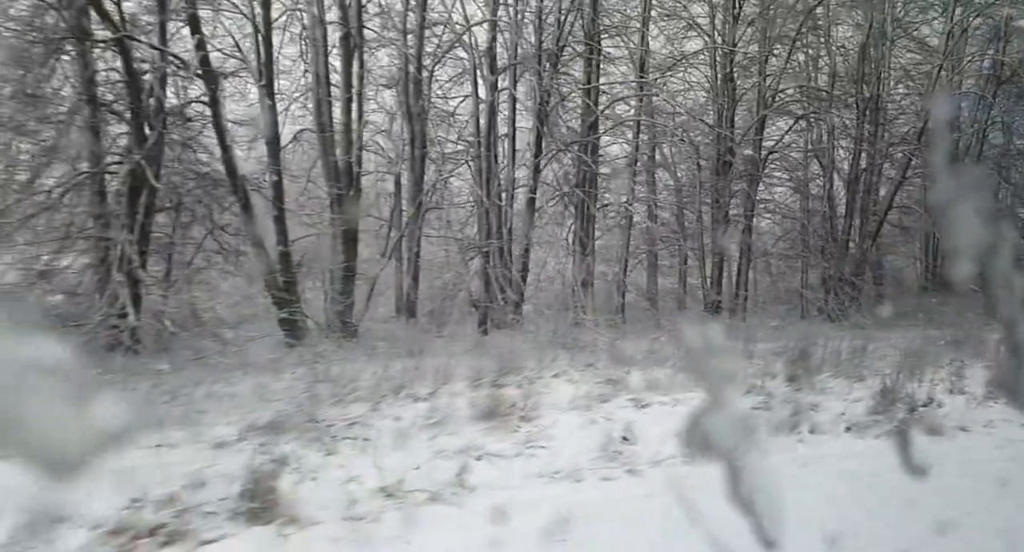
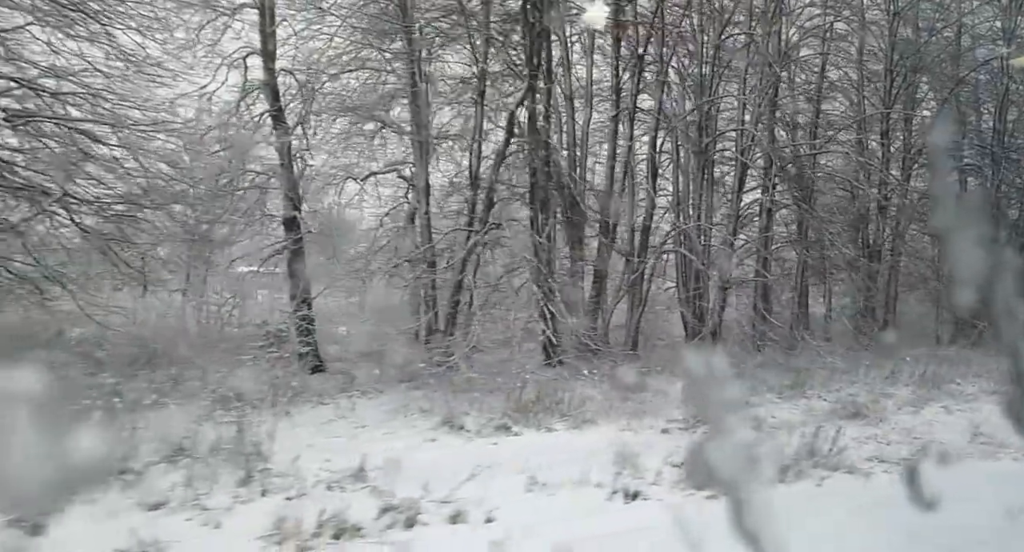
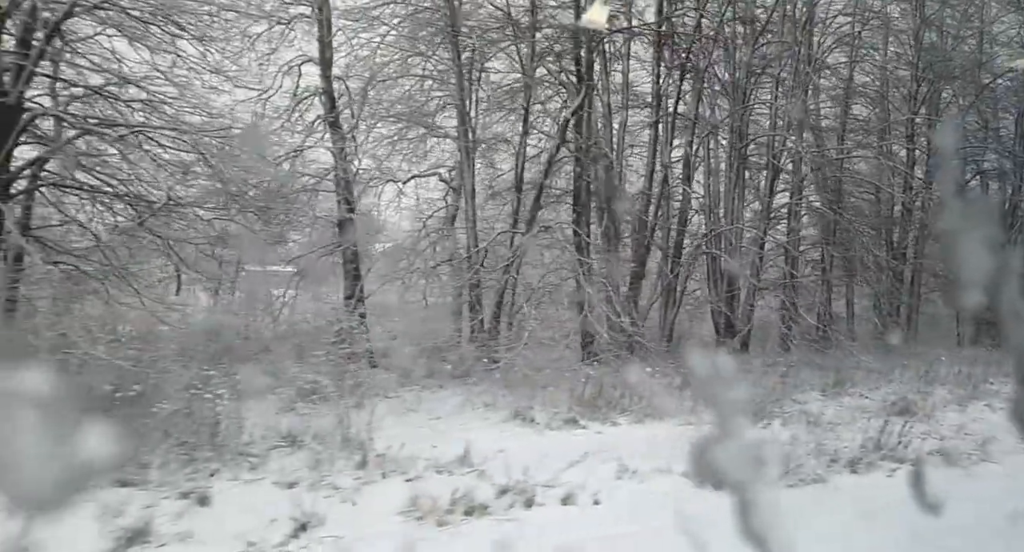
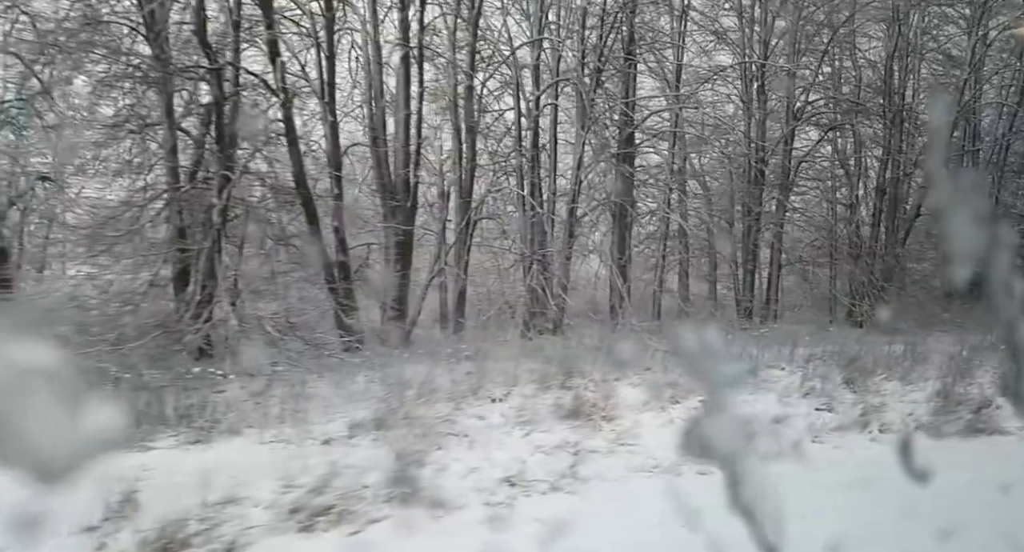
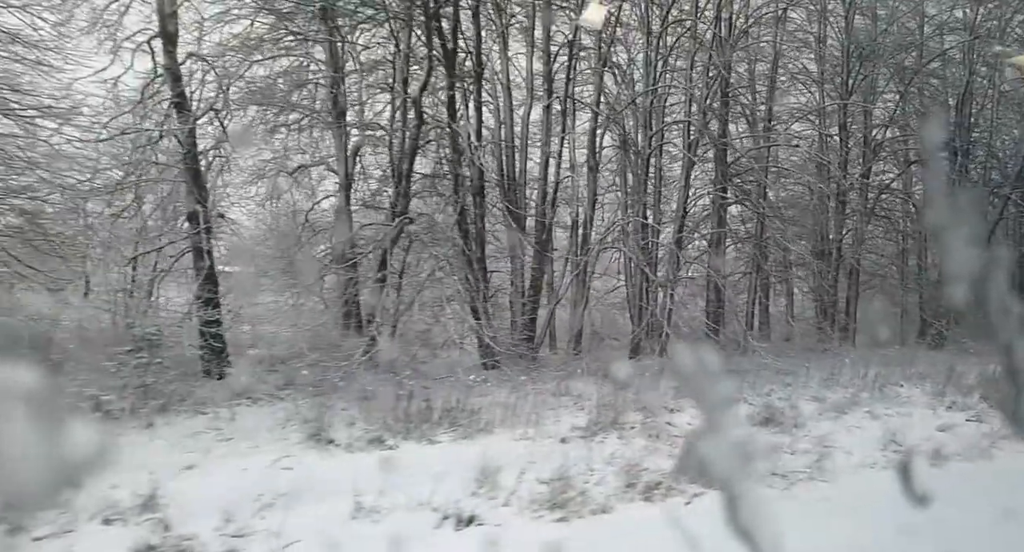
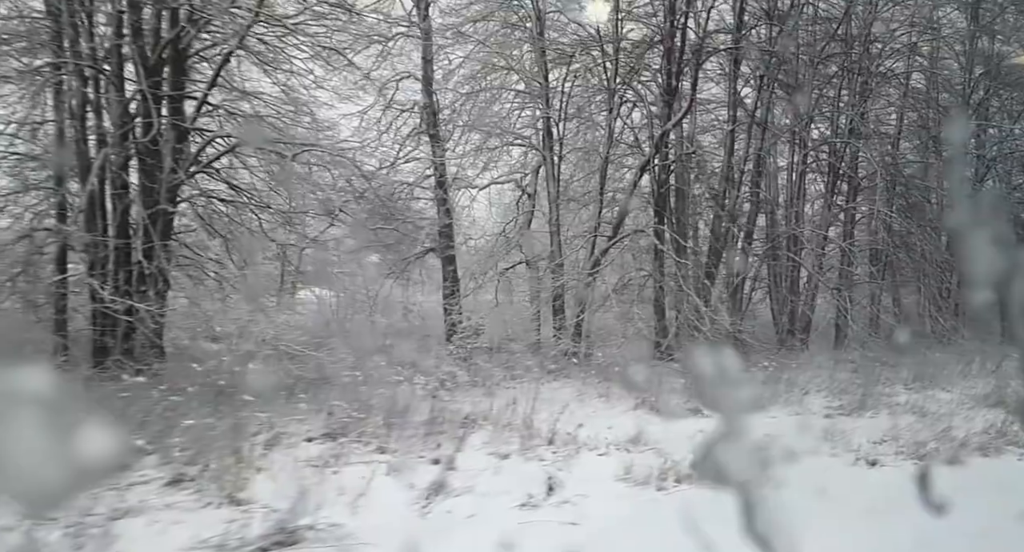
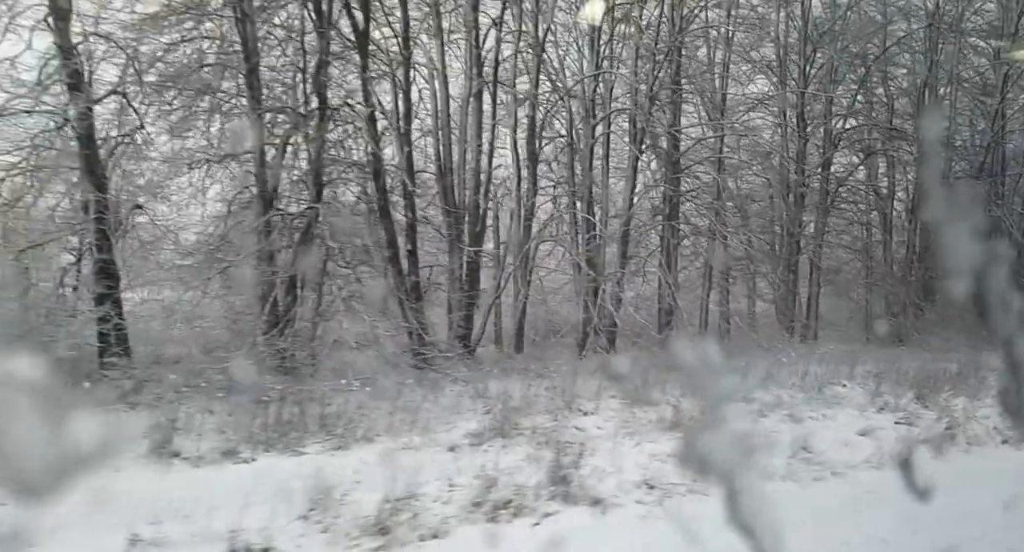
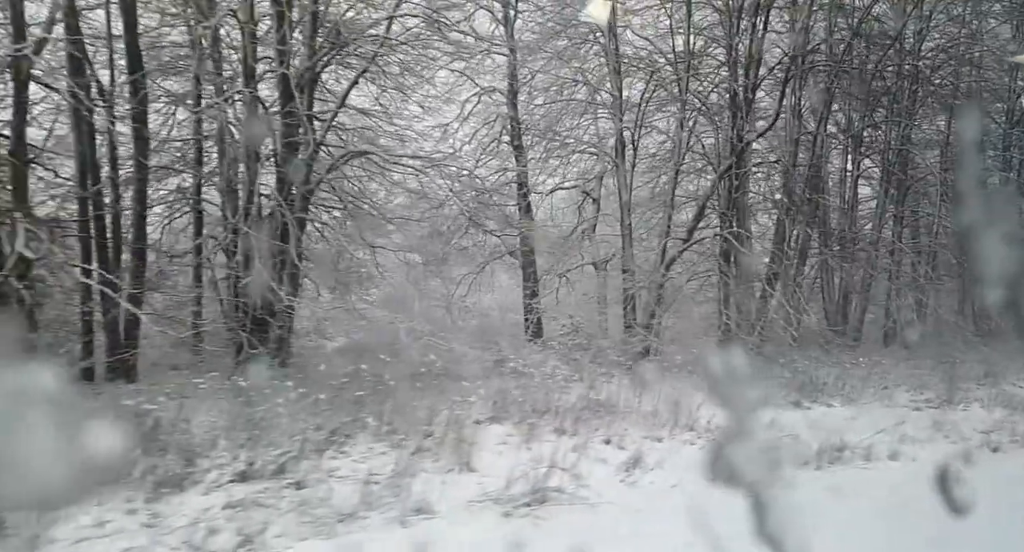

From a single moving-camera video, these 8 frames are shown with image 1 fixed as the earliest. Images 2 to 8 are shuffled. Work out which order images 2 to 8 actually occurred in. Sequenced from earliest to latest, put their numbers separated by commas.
4, 7, 5, 2, 3, 6, 8
